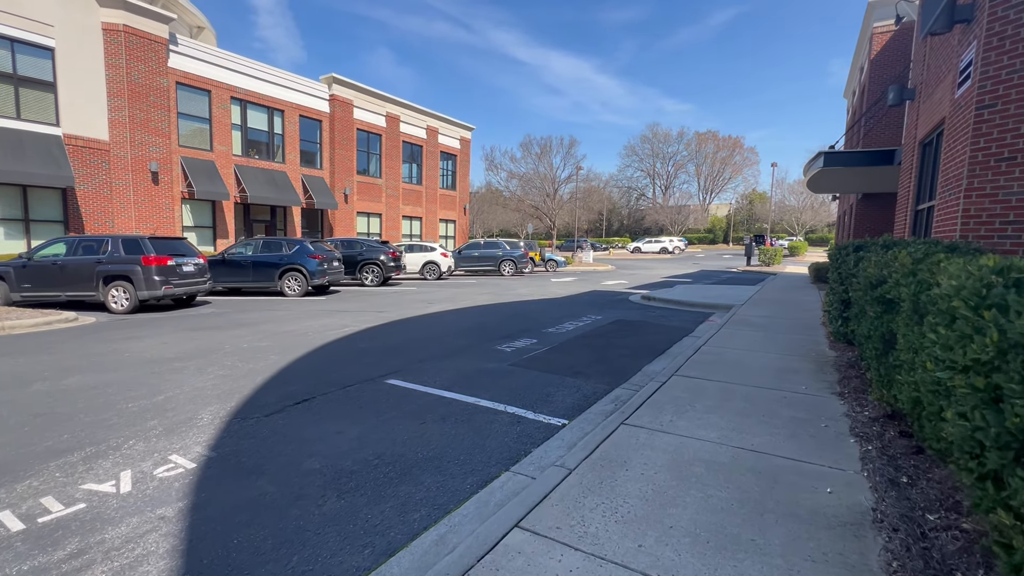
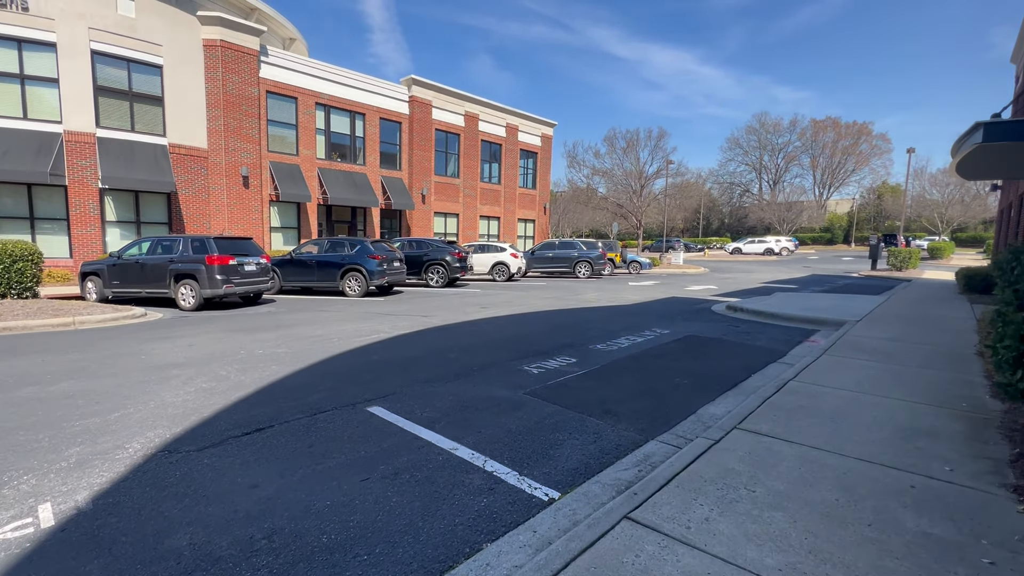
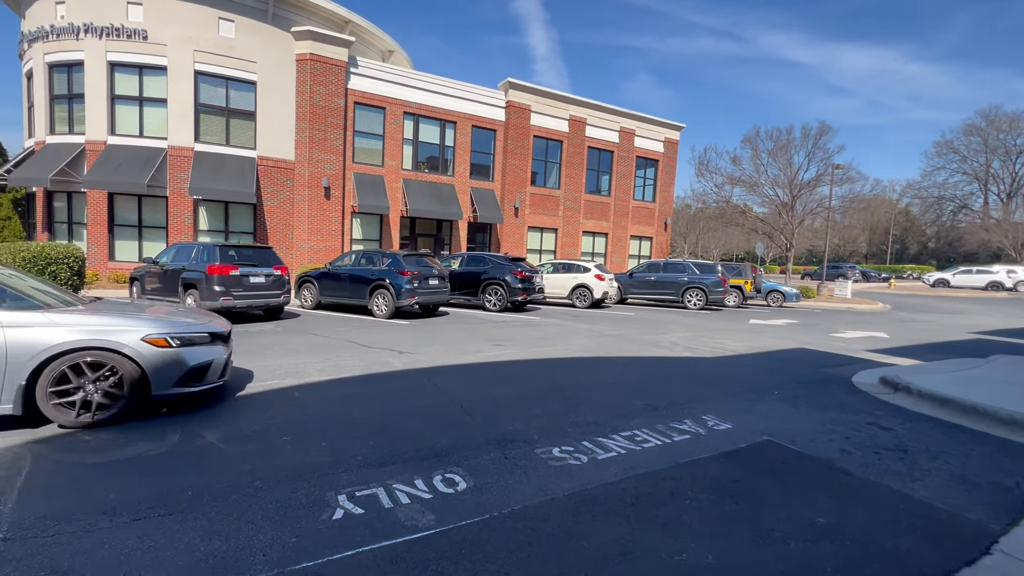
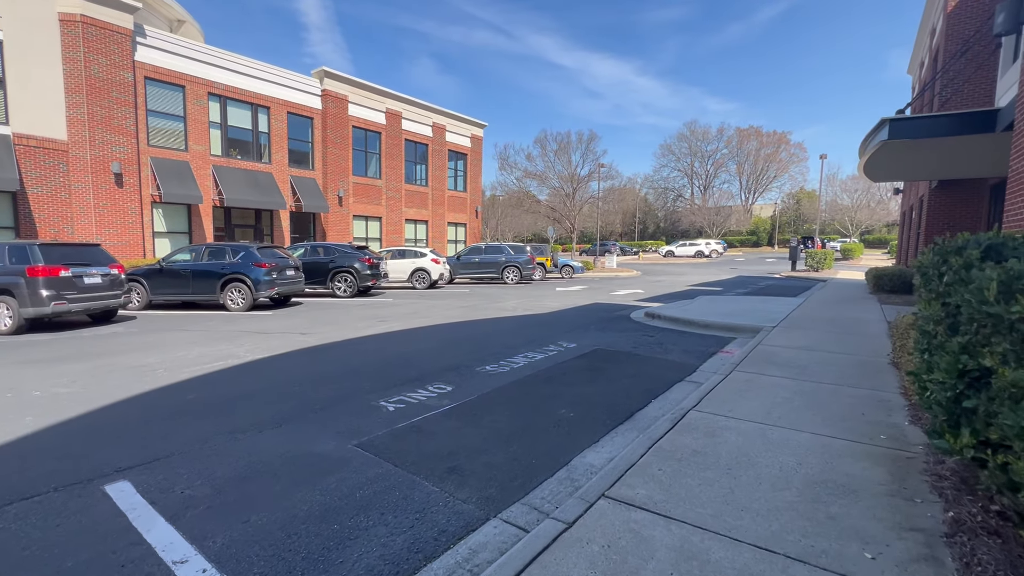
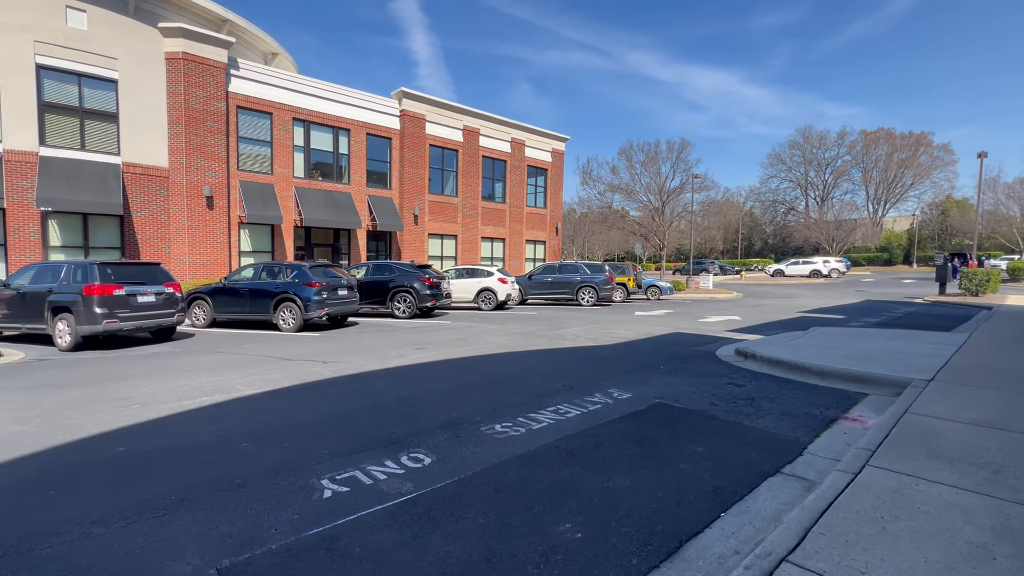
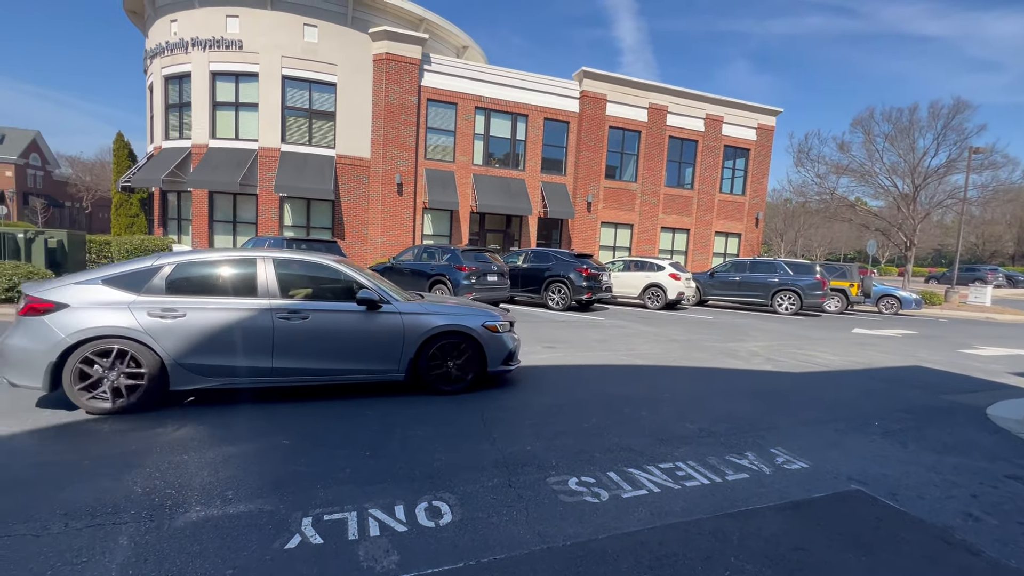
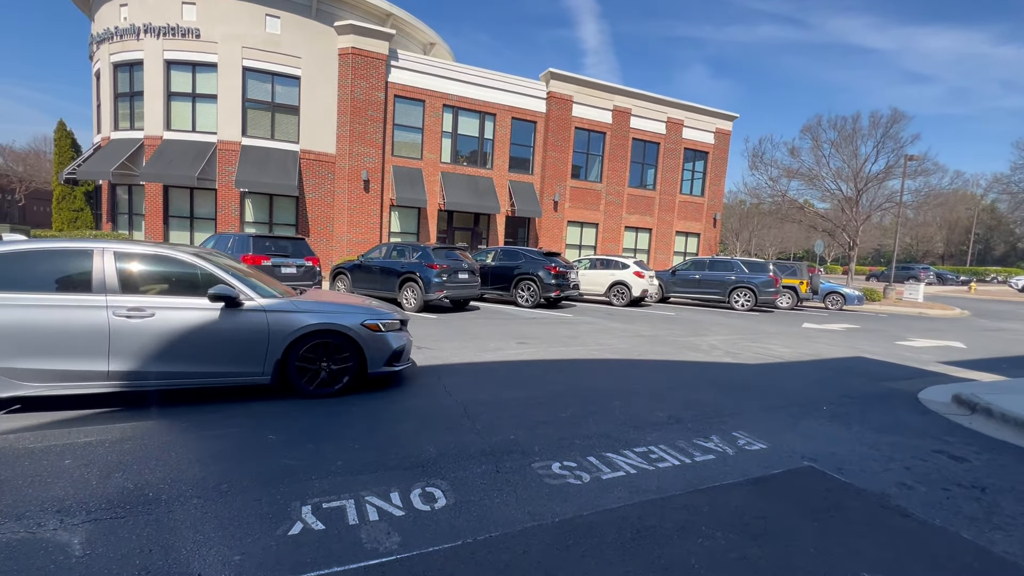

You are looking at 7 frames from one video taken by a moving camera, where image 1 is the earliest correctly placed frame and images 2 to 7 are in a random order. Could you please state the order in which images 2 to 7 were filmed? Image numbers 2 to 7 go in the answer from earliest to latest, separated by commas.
2, 4, 5, 3, 7, 6
